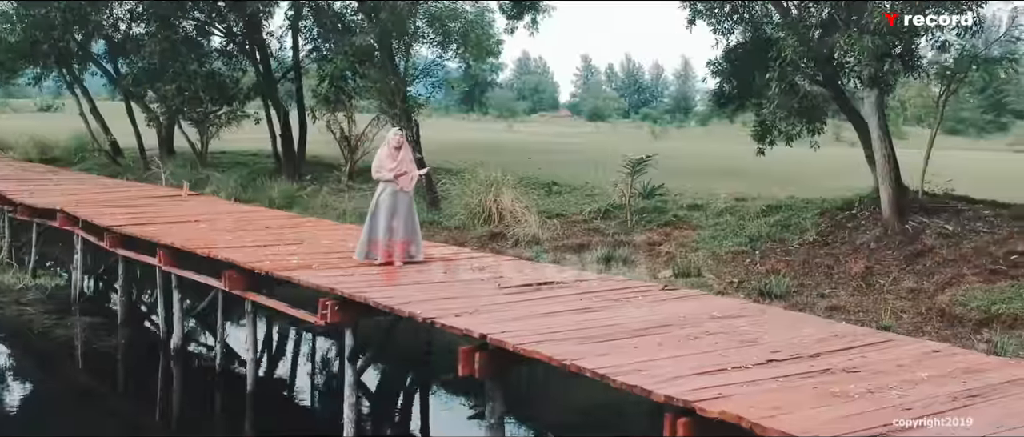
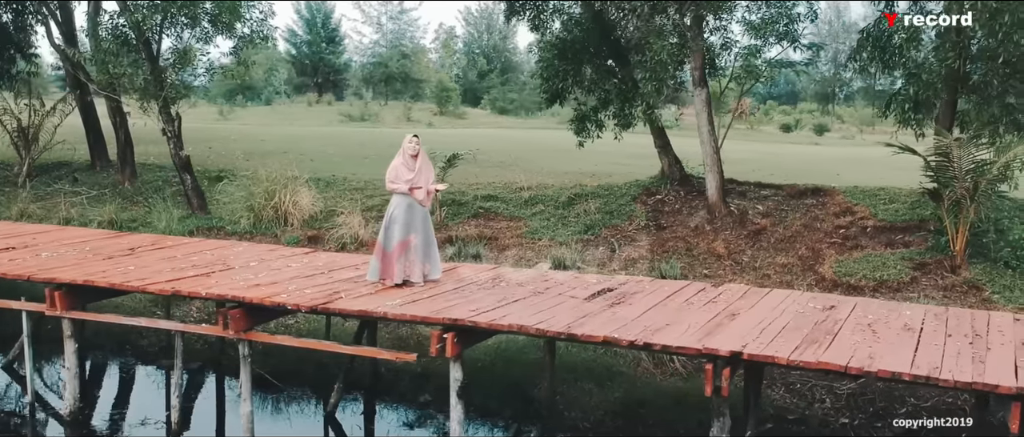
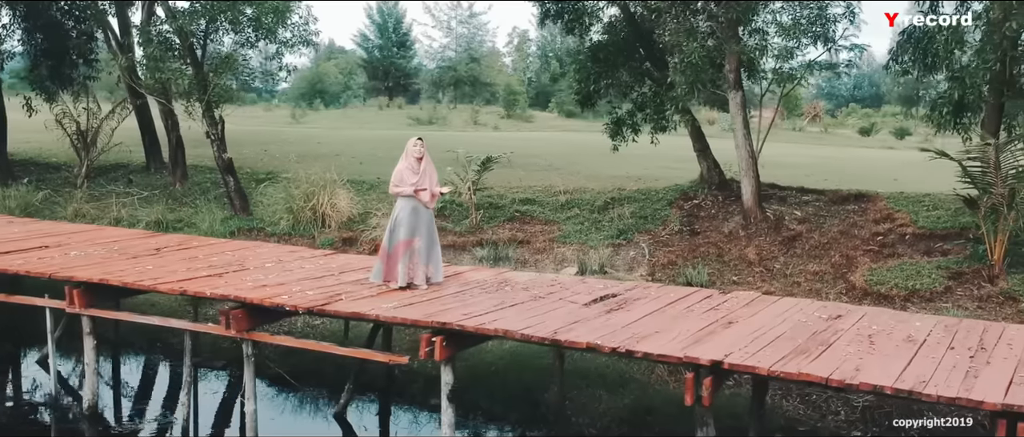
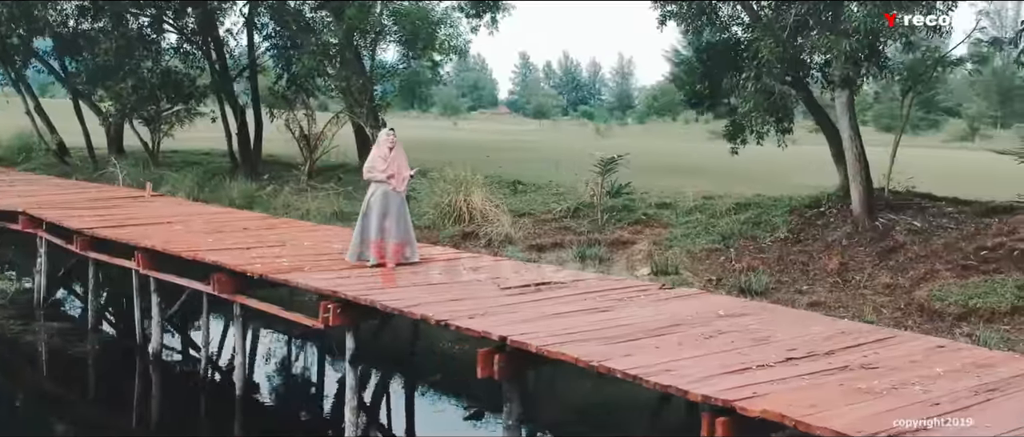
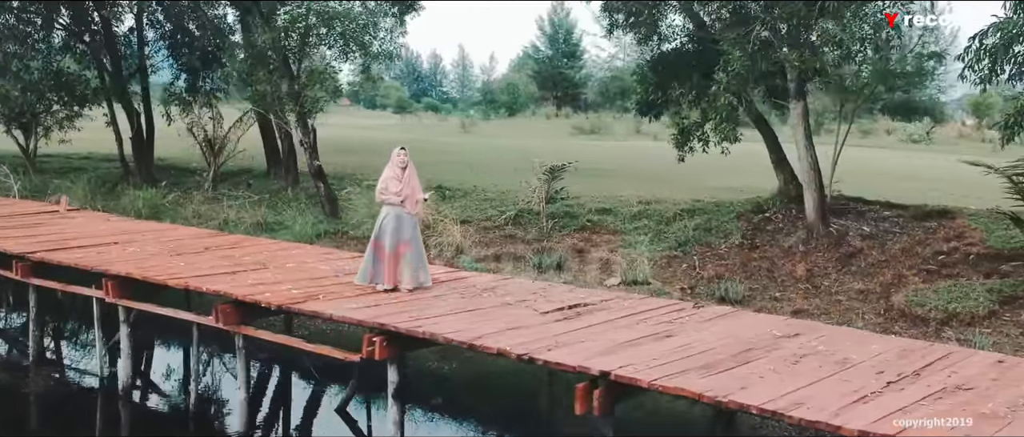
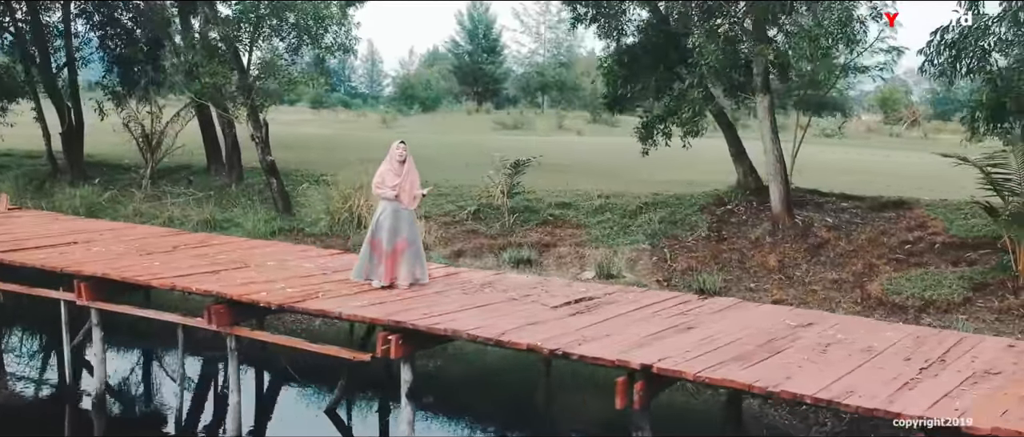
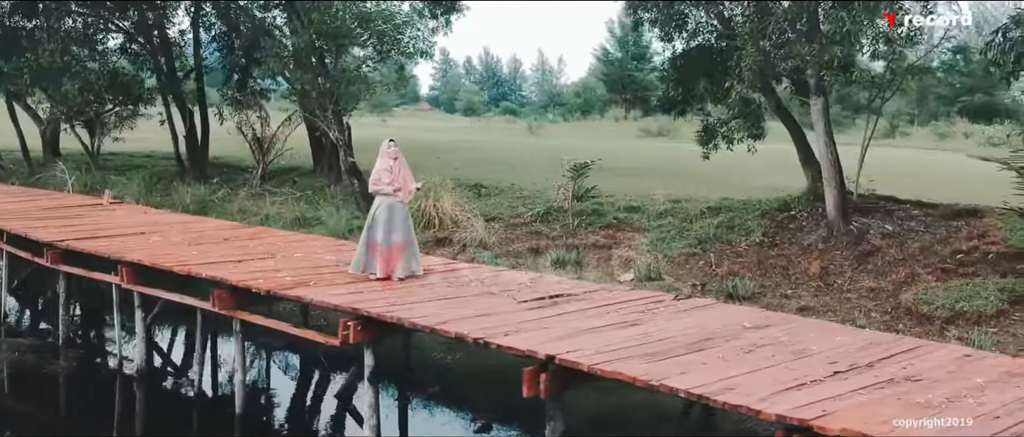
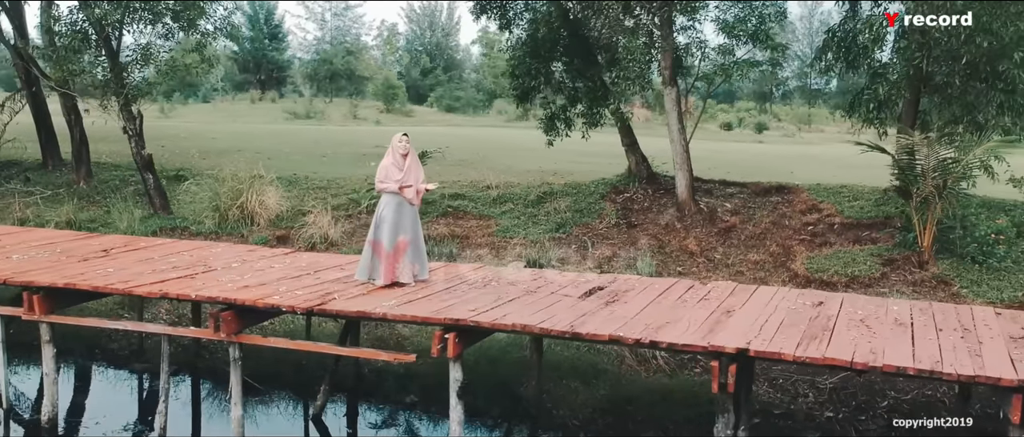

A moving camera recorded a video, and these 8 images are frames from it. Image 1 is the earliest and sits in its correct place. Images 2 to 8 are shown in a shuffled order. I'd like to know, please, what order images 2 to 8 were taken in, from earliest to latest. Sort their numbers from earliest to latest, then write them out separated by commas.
4, 7, 5, 6, 3, 2, 8
